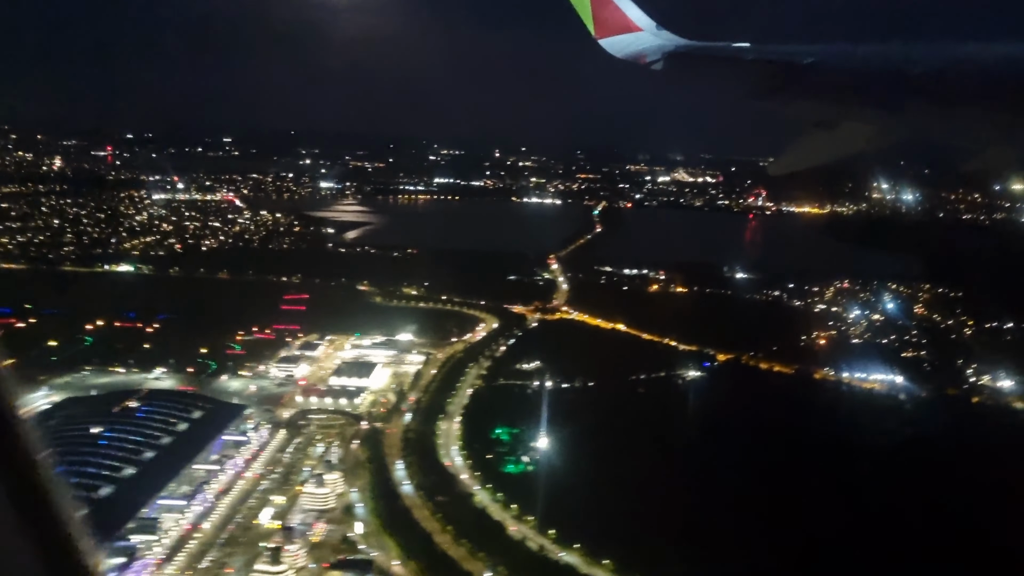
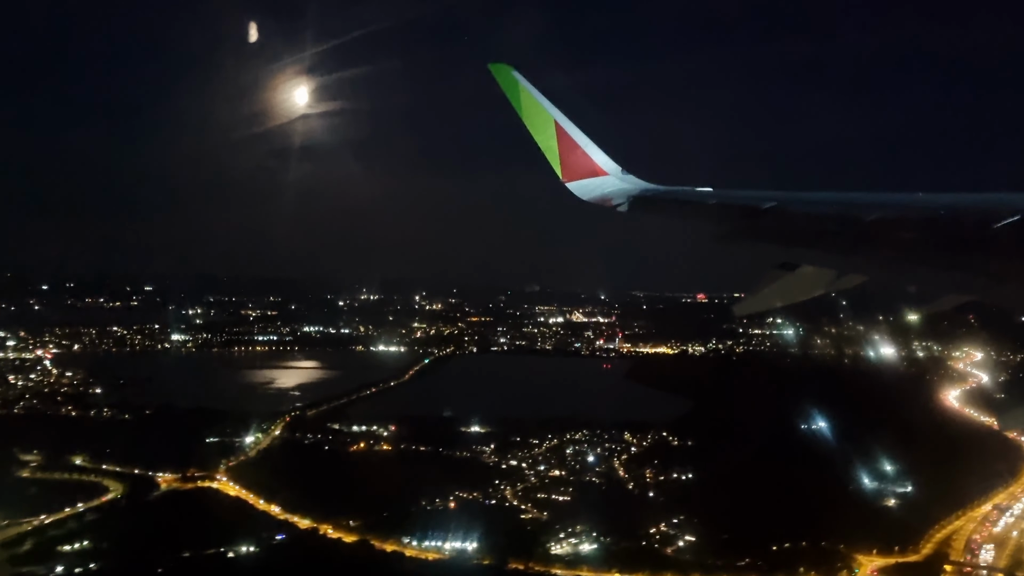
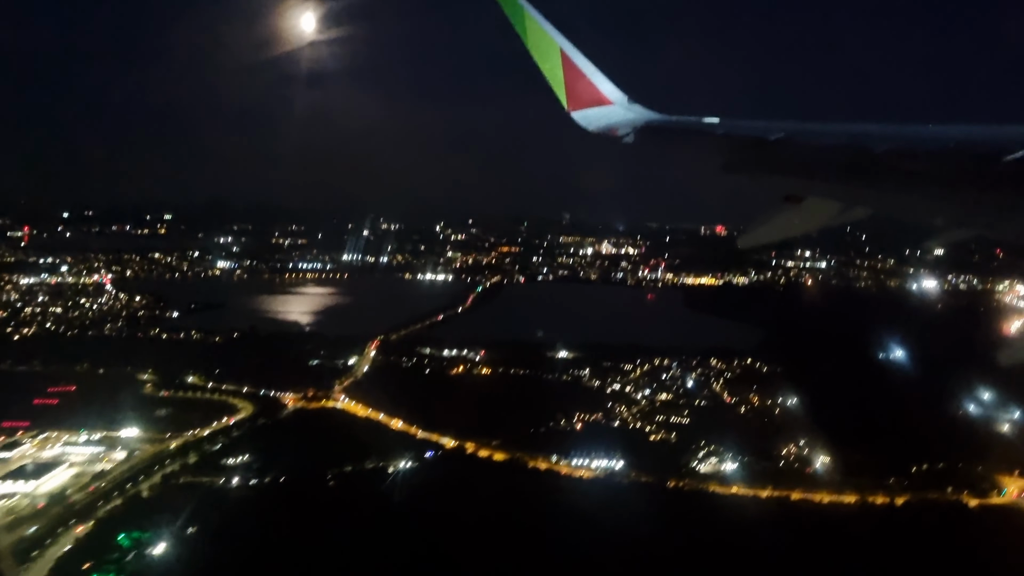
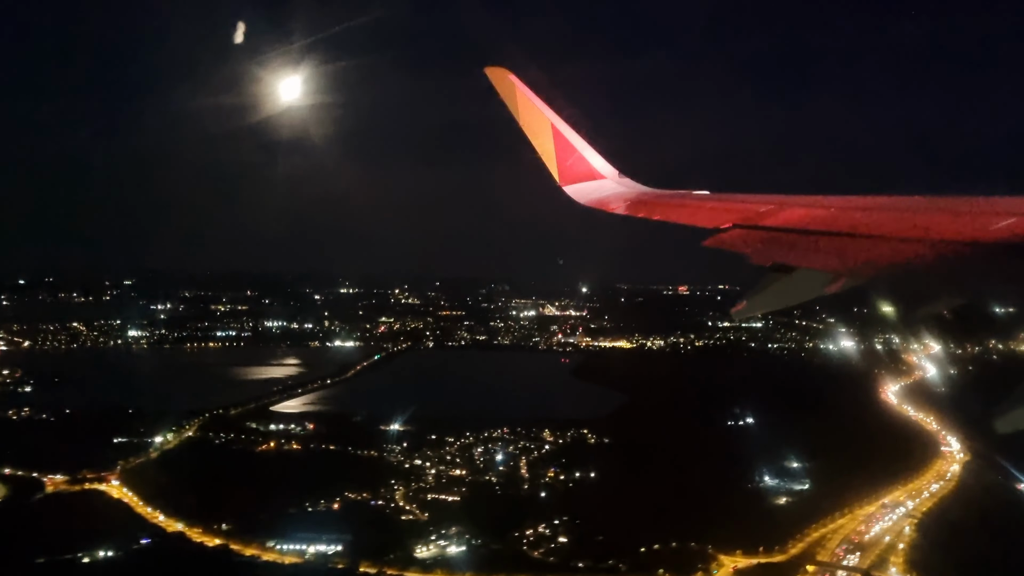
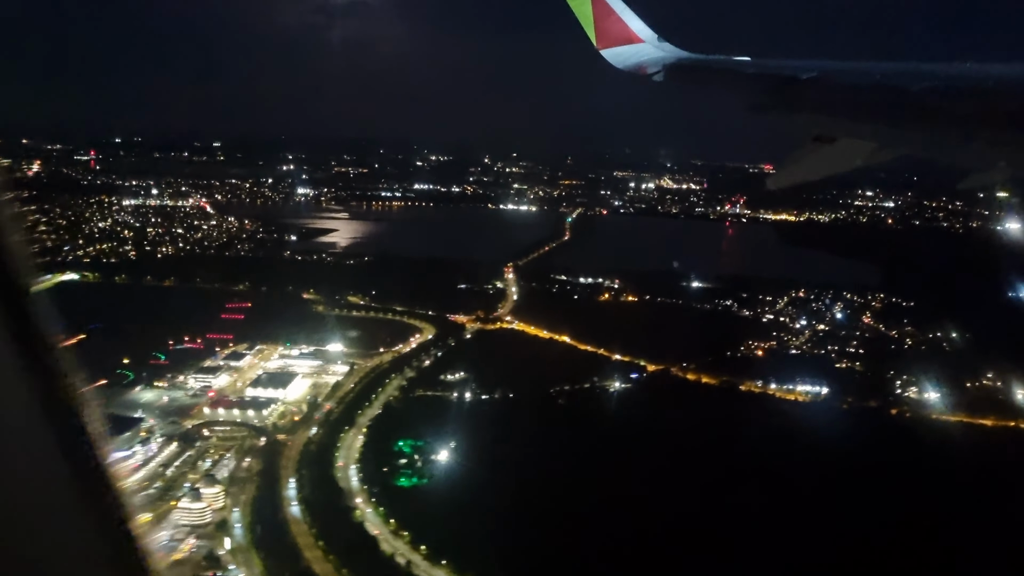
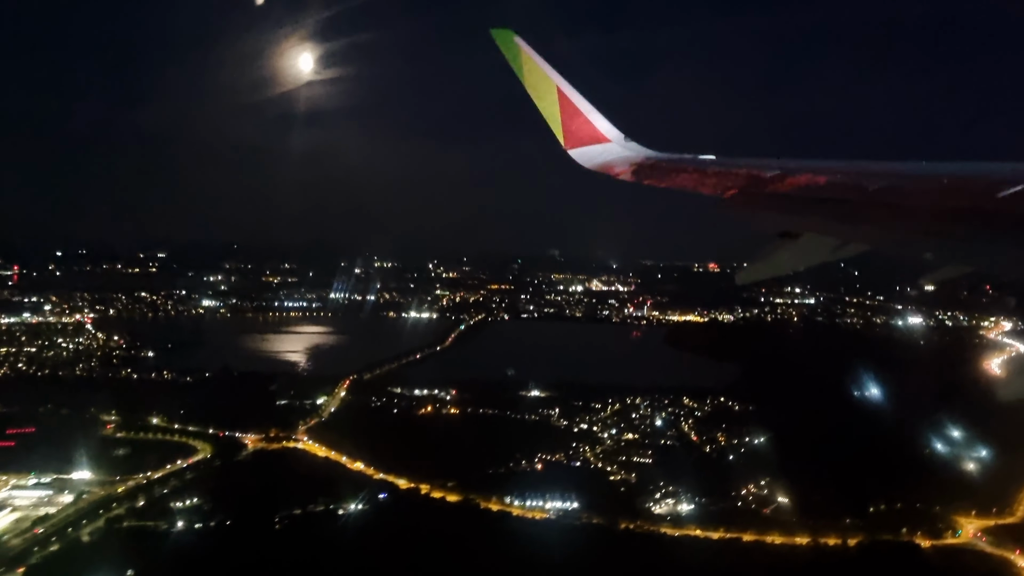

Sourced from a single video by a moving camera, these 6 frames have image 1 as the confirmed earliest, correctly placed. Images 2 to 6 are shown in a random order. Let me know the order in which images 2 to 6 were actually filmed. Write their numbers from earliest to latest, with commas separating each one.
5, 3, 6, 2, 4
